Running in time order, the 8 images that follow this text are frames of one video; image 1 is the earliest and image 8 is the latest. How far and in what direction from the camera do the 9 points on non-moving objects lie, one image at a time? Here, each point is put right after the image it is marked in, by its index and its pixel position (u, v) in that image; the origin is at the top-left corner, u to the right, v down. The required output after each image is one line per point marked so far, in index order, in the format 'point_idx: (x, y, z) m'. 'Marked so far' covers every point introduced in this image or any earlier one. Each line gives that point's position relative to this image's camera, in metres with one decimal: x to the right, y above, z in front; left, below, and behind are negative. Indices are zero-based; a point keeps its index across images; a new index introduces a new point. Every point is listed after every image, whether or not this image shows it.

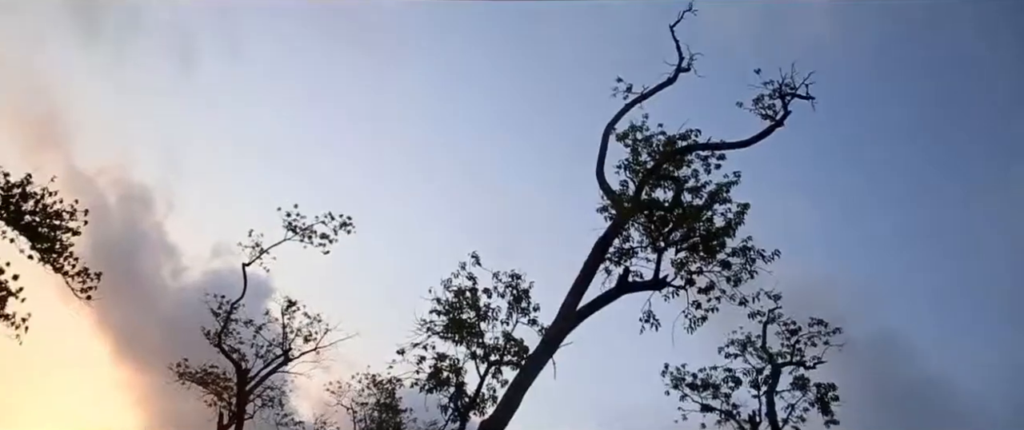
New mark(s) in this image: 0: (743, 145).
0: (+5.0, +1.5, +18.5) m
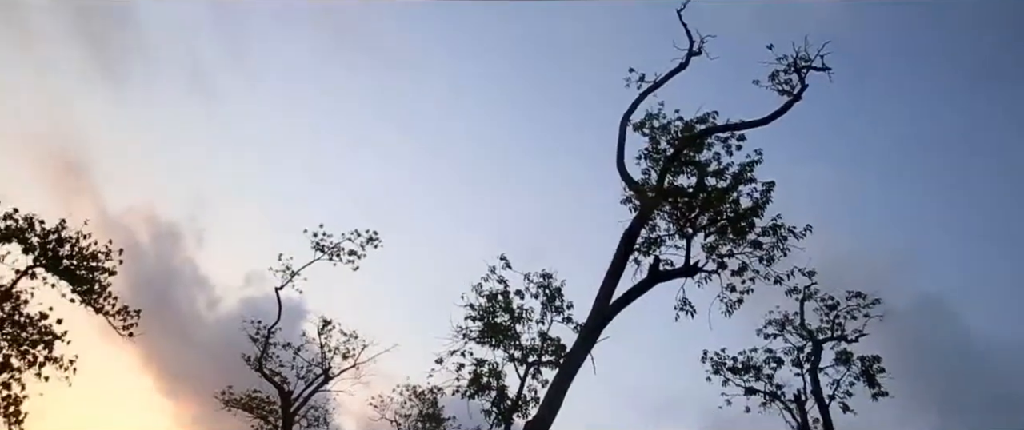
0: (+5.4, +2.0, +18.3) m
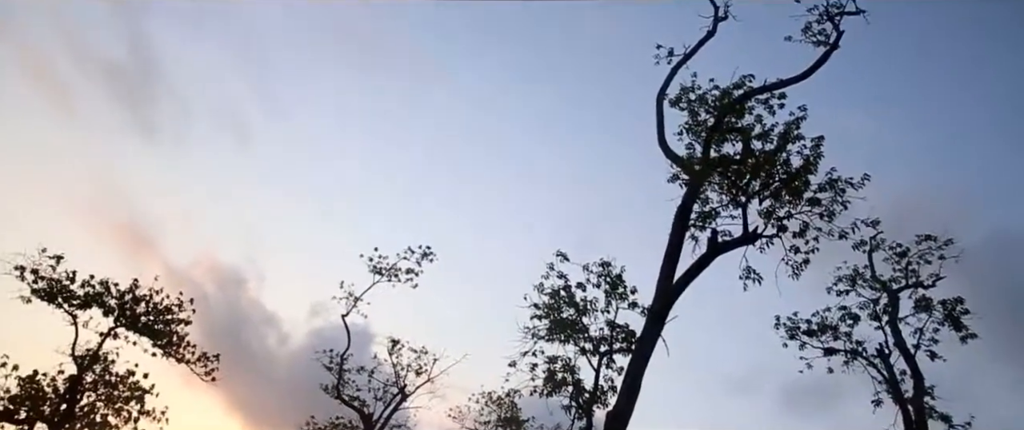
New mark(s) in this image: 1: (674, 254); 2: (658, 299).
0: (+6.0, +2.9, +17.3) m
1: (+3.8, -1.0, +19.8) m
2: (+3.2, -1.9, +18.4) m
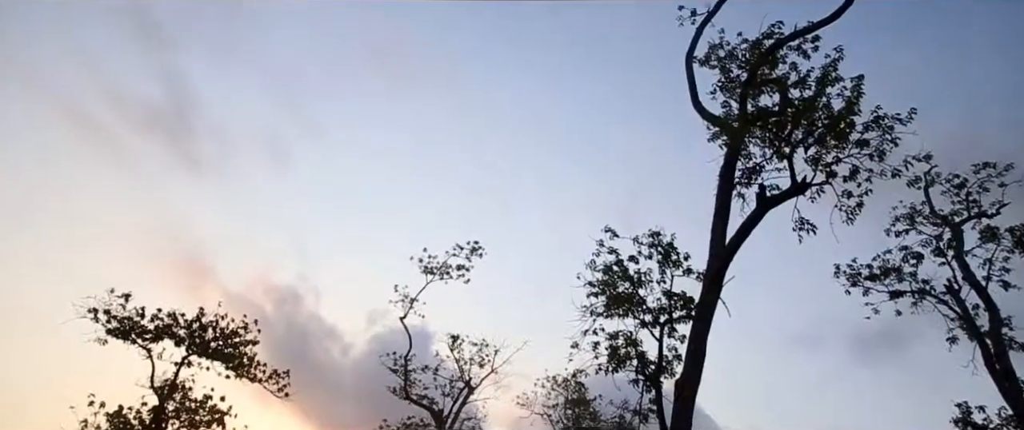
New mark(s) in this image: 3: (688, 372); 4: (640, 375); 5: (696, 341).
0: (+6.3, +4.1, +16.0) m
1: (+4.7, +0.1, +18.7) m
2: (+4.2, -1.0, +17.3) m
3: (+3.3, -3.1, +16.2) m
4: (+2.7, -3.4, +17.8) m
5: (+3.5, -2.5, +16.5) m
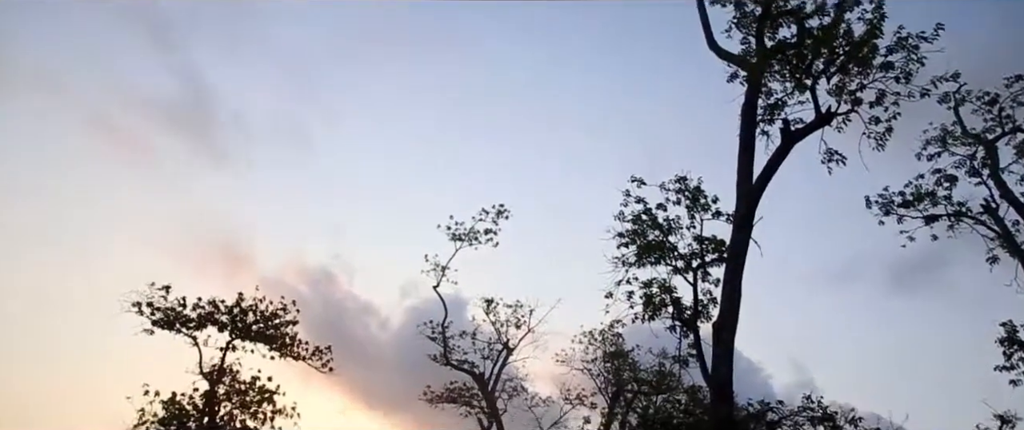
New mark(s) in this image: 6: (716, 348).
0: (+6.2, +5.6, +14.8) m
1: (+5.1, +1.5, +17.7) m
2: (+4.6, +0.4, +16.4) m
3: (+3.9, -1.8, +15.4) m
4: (+3.3, -2.1, +17.0) m
5: (+4.1, -1.2, +15.7) m
6: (+3.5, -2.2, +15.1) m
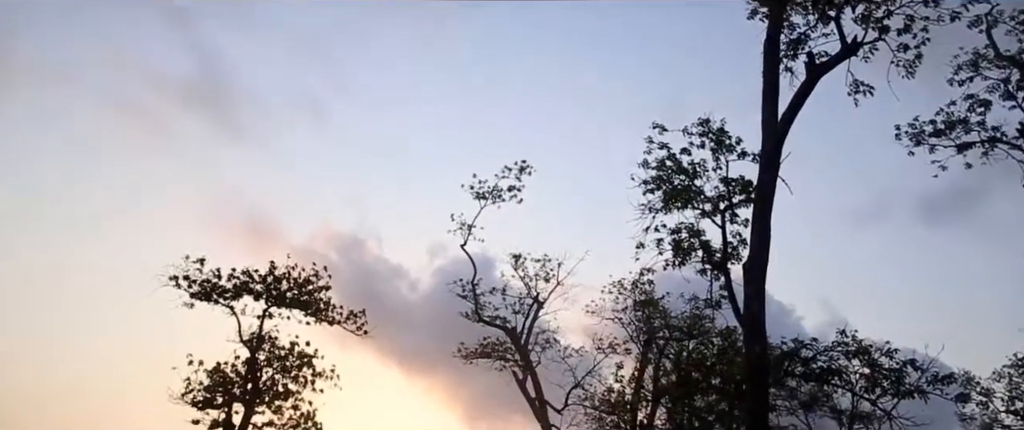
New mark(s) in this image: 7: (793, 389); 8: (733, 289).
0: (+6.0, +6.7, +12.9) m
1: (+5.2, +2.7, +16.0) m
2: (+4.7, +1.5, +14.8) m
3: (+4.2, -0.8, +14.0) m
4: (+3.7, -1.1, +15.6) m
5: (+4.3, -0.2, +14.2) m
6: (+3.8, -1.2, +13.6) m
7: (+4.8, -2.9, +14.5) m
8: (+3.8, -1.3, +14.5) m
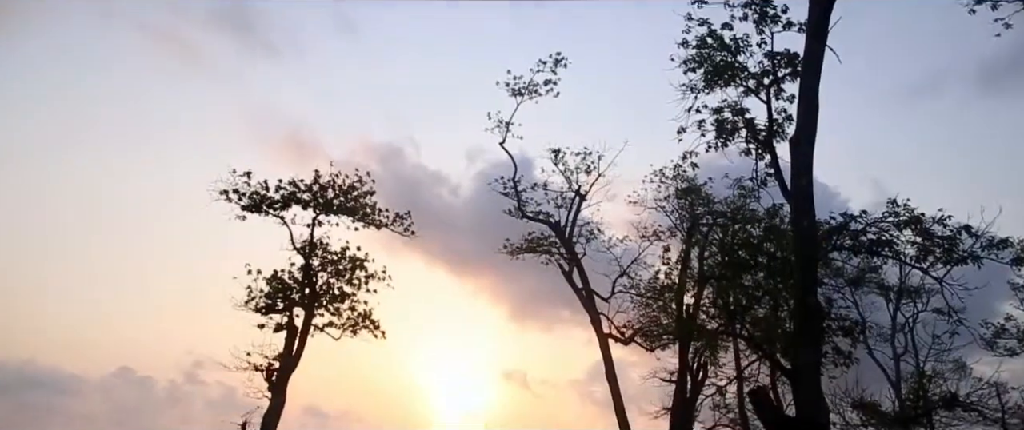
0: (+5.8, +8.5, +10.2) m
1: (+5.4, +5.0, +13.8) m
2: (+4.9, +3.6, +12.8) m
3: (+4.5, +1.2, +12.3) m
4: (+4.1, +1.1, +14.0) m
5: (+4.6, +1.8, +12.4) m
6: (+4.1, +0.7, +12.0) m
7: (+5.2, -0.9, +13.1) m
8: (+4.1, +0.7, +12.9) m
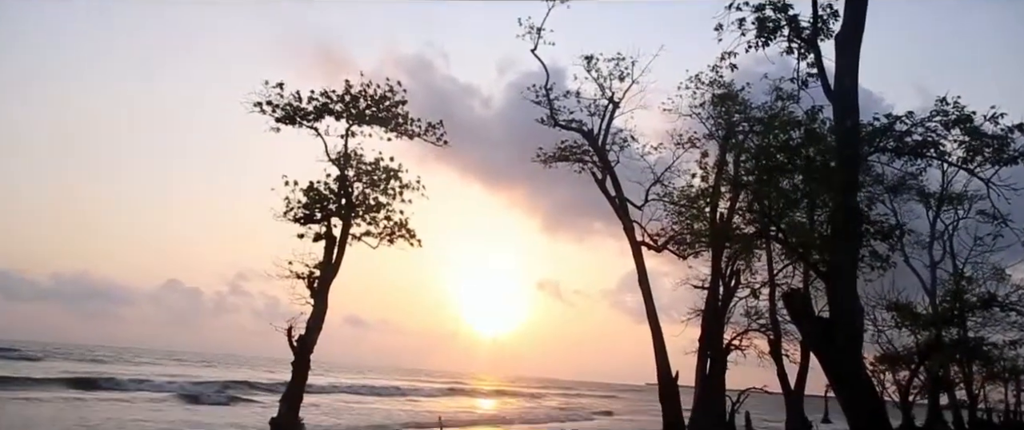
0: (+6.2, +9.7, +9.1) m
1: (+6.0, +6.5, +13.1) m
2: (+5.5, +5.0, +12.2) m
3: (+5.0, +2.6, +12.0) m
4: (+4.7, +2.7, +13.7) m
5: (+5.2, +3.2, +12.0) m
6: (+4.7, +2.1, +11.8) m
7: (+5.8, +0.7, +13.0) m
8: (+4.7, +2.2, +12.6) m
